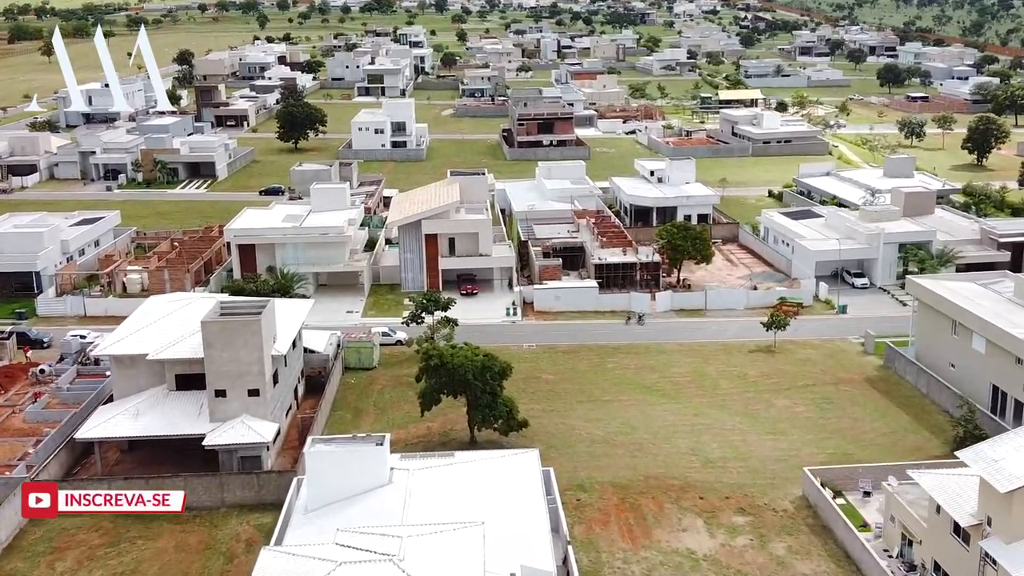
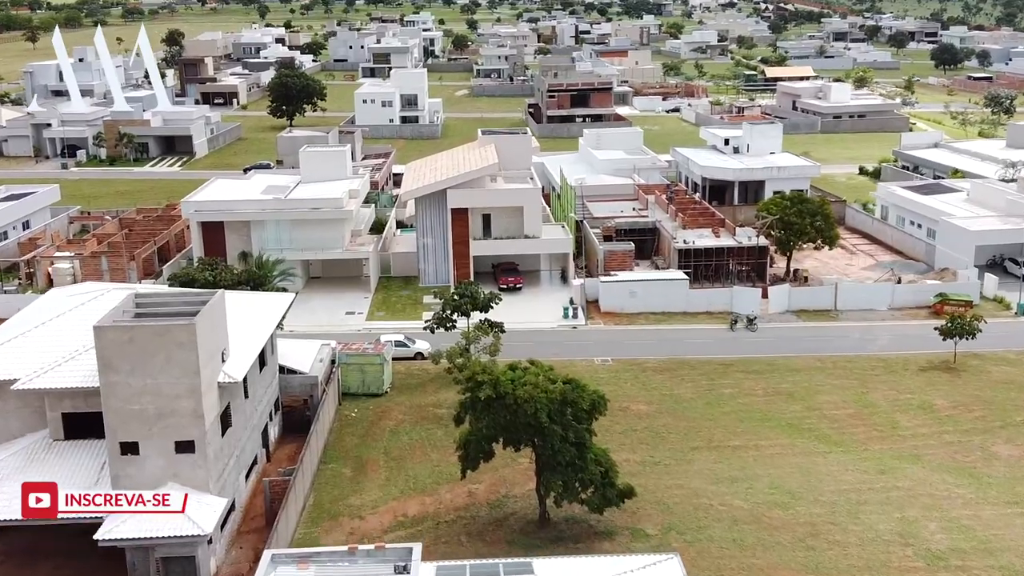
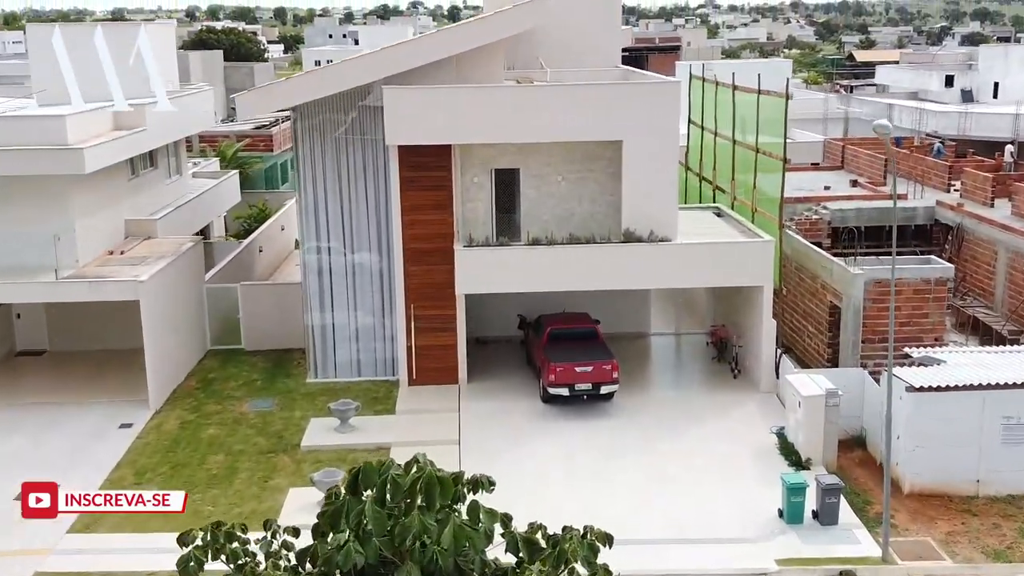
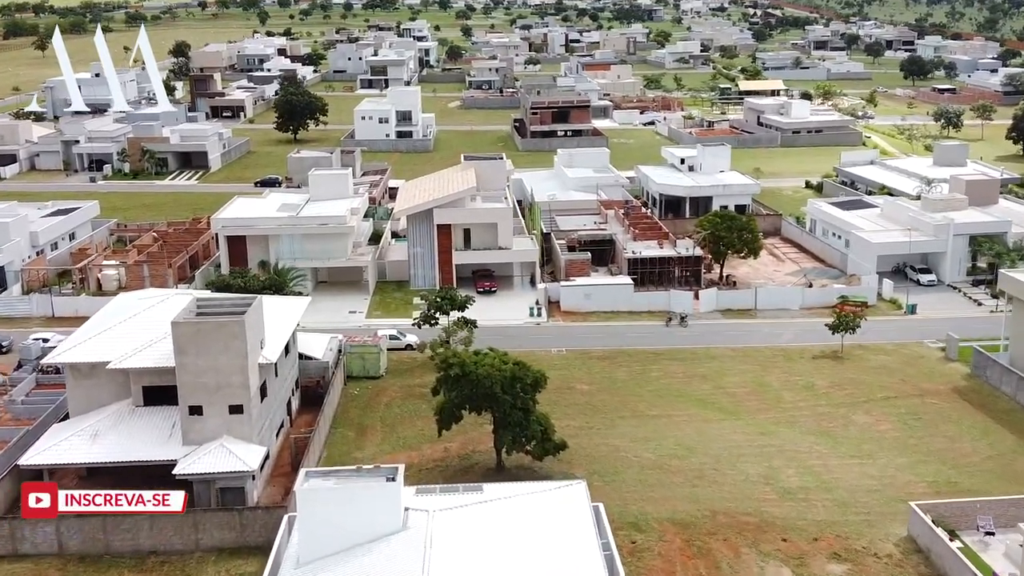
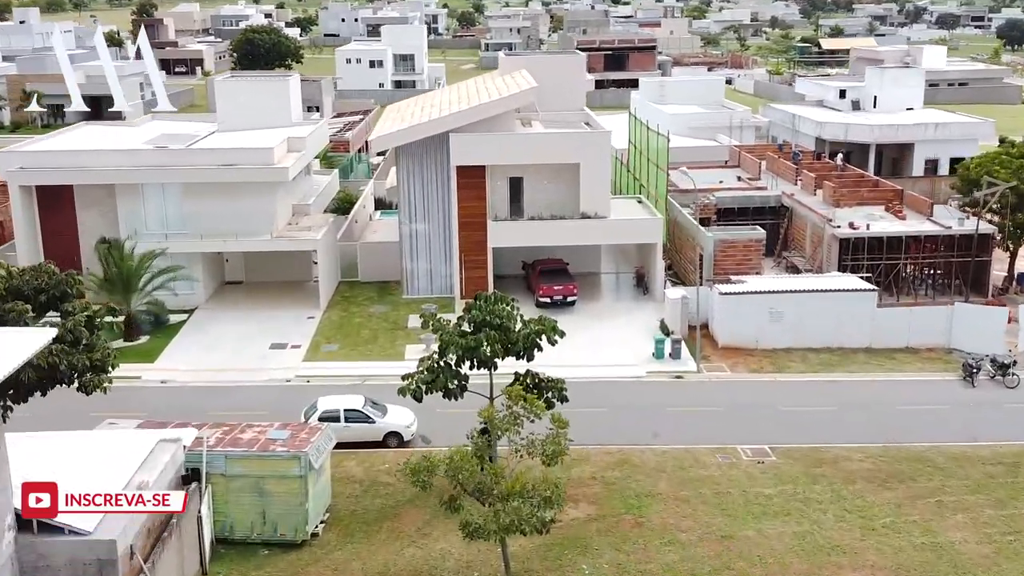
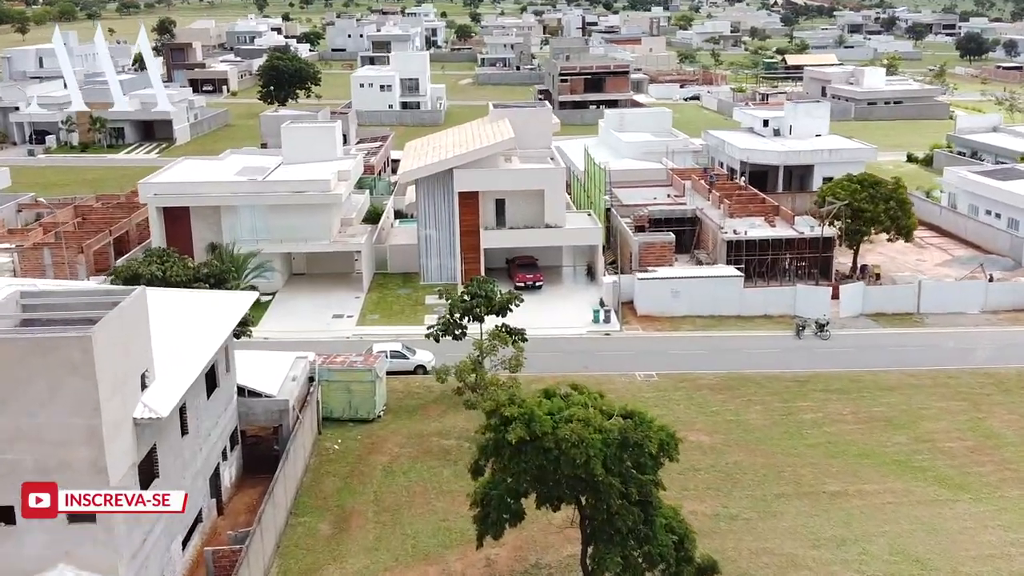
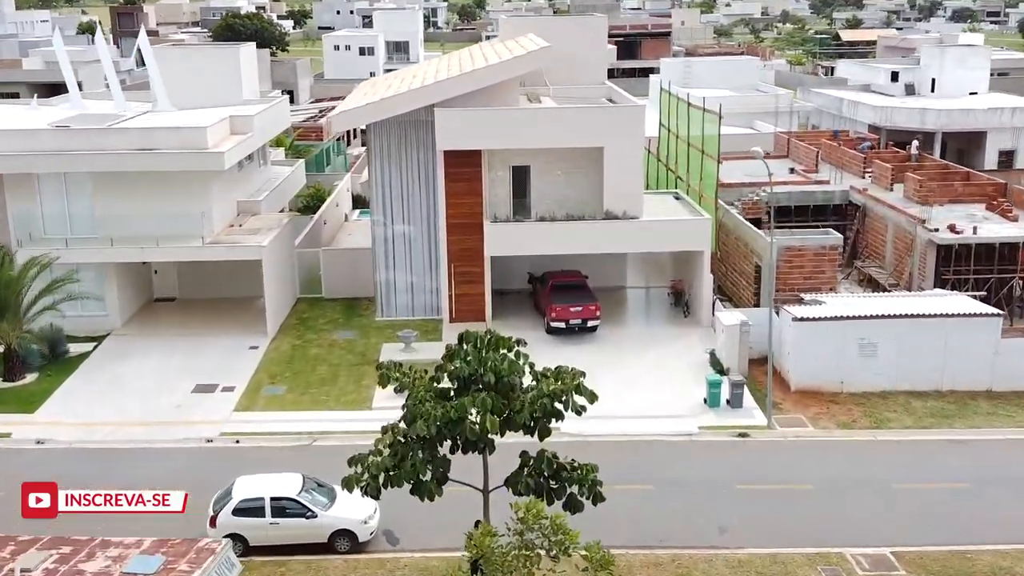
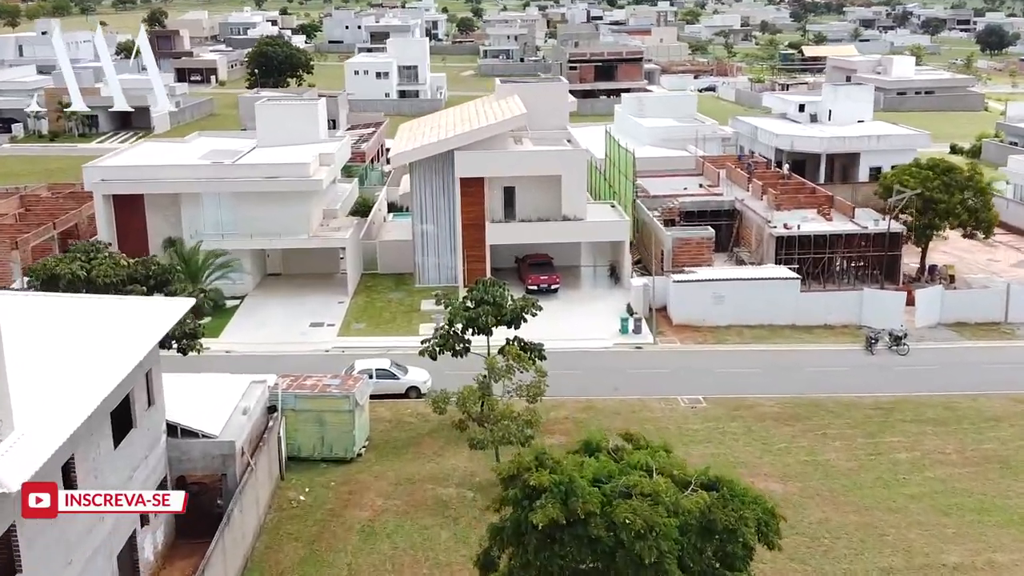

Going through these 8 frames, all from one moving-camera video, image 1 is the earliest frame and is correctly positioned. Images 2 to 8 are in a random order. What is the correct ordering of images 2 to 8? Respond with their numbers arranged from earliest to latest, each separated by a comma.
4, 2, 6, 8, 5, 7, 3
